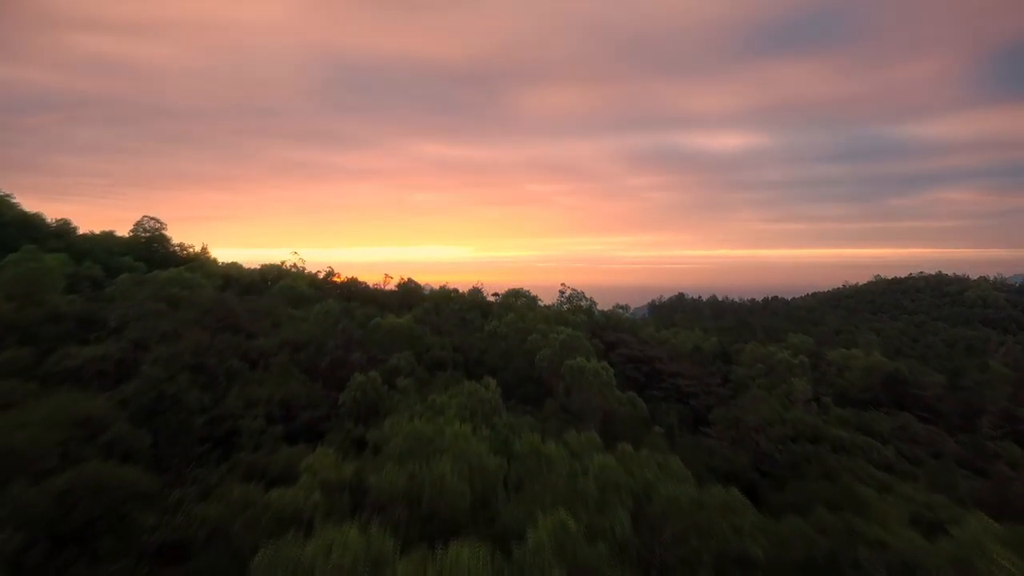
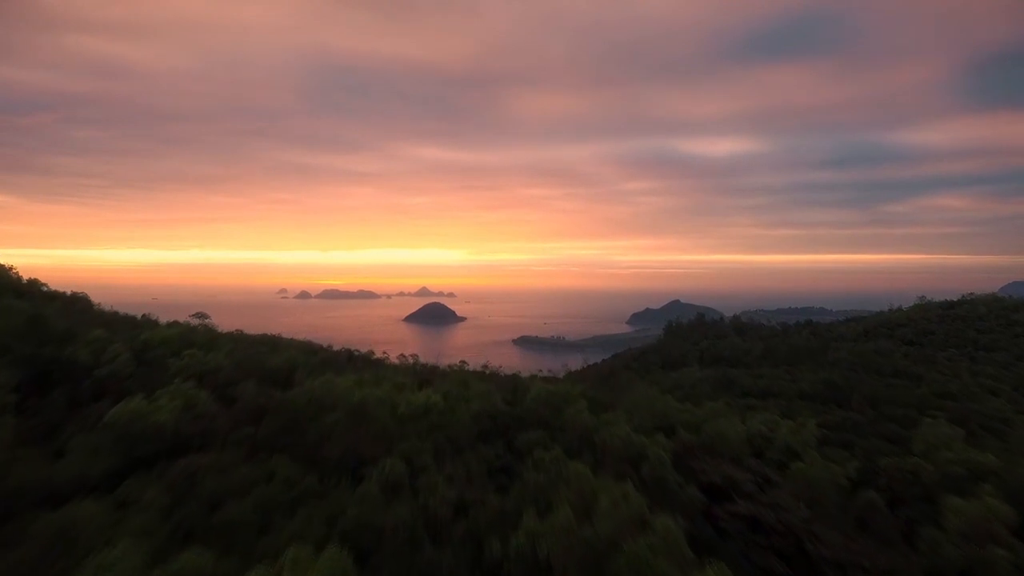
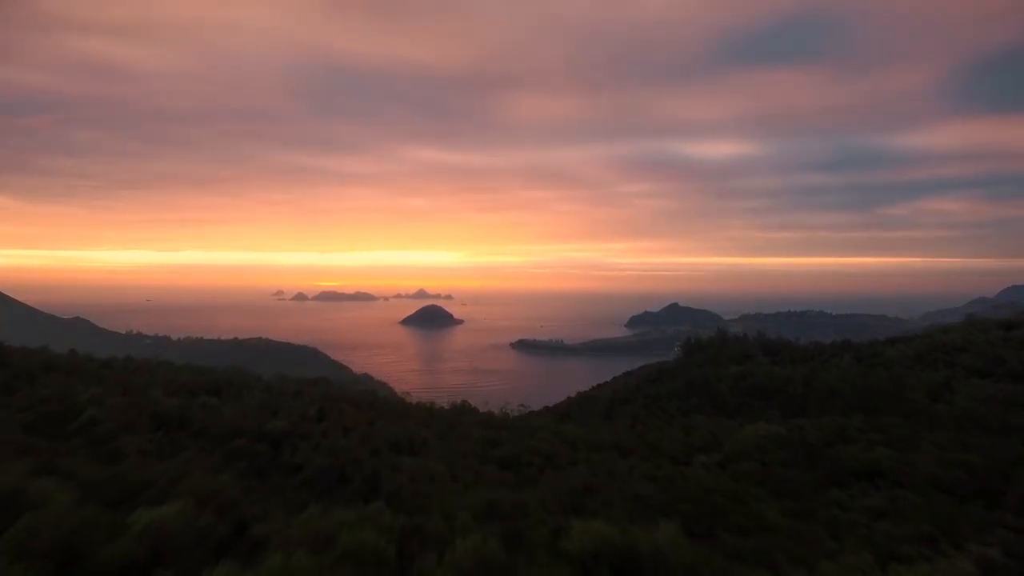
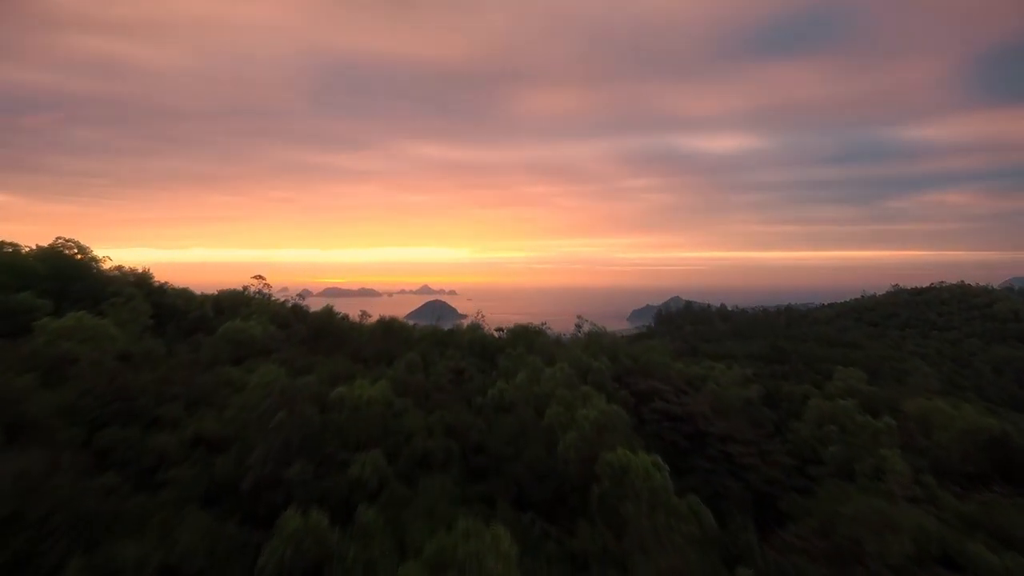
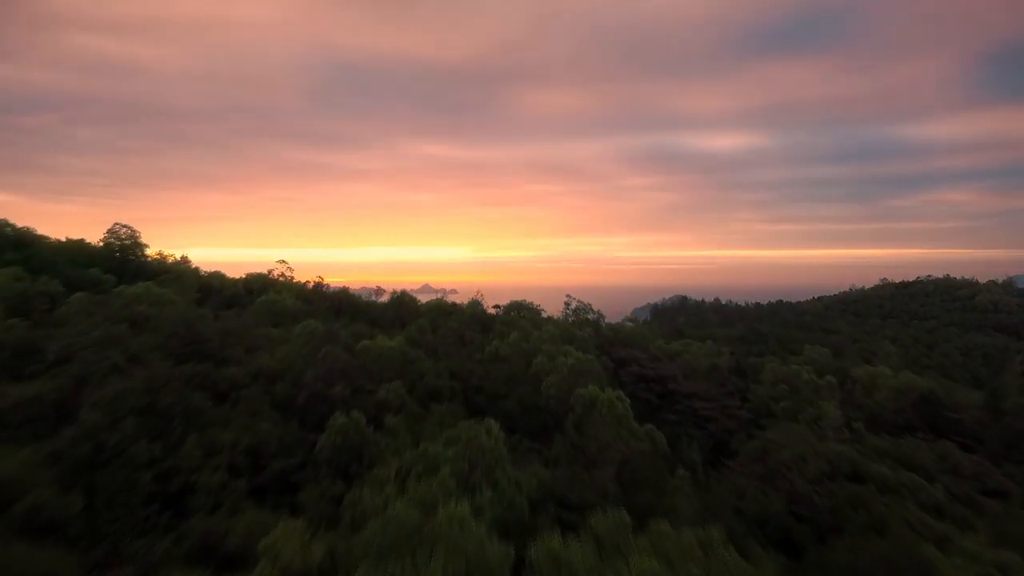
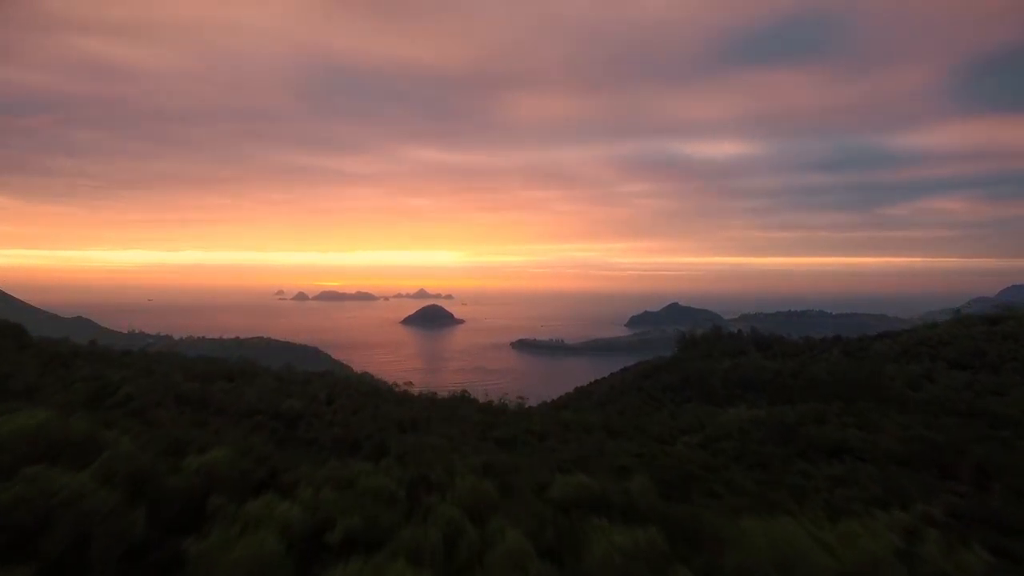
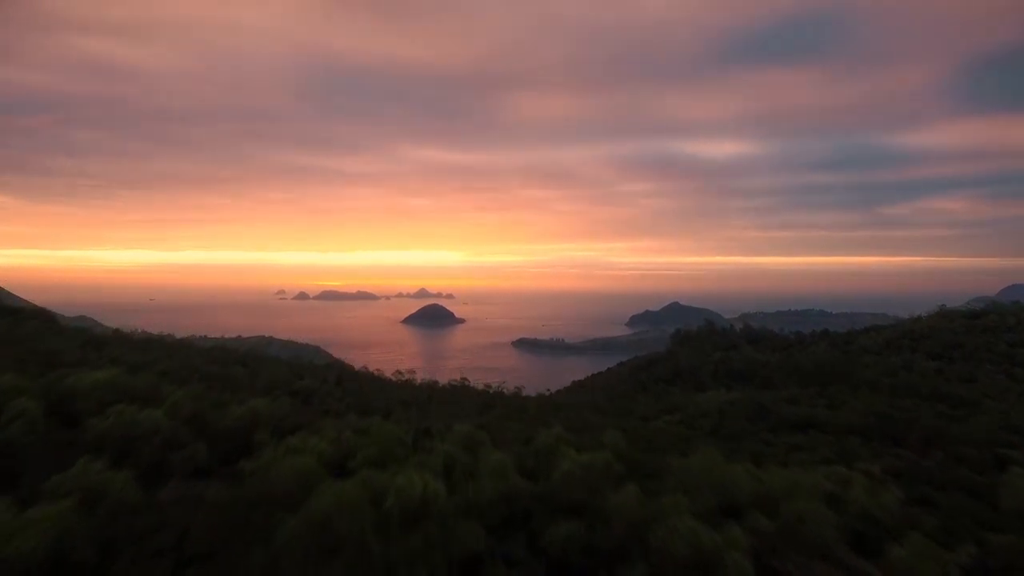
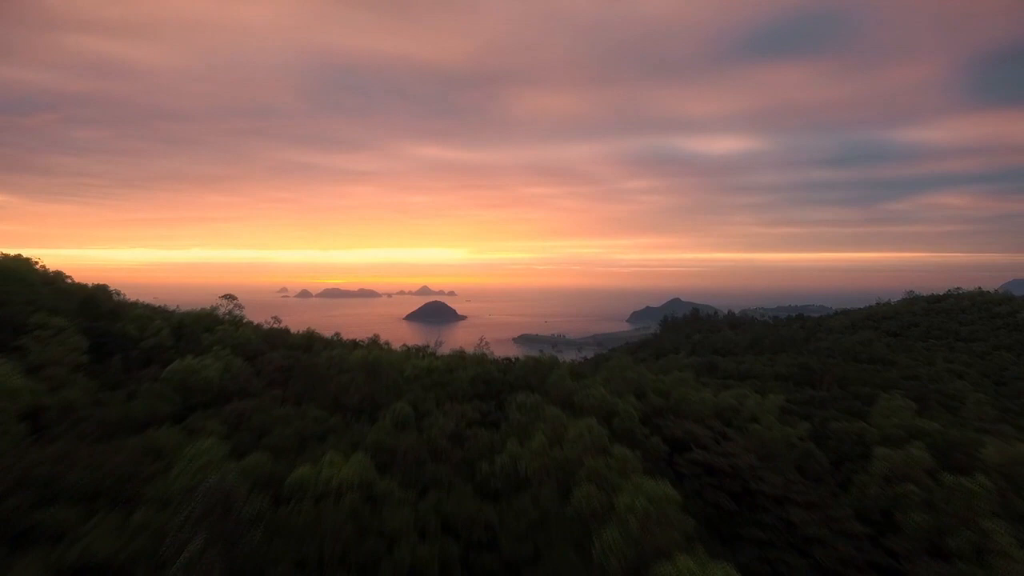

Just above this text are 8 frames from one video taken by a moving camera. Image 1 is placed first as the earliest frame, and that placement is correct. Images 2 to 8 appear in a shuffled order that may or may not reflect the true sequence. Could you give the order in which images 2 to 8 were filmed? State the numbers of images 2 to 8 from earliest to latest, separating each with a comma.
5, 4, 8, 2, 7, 6, 3
